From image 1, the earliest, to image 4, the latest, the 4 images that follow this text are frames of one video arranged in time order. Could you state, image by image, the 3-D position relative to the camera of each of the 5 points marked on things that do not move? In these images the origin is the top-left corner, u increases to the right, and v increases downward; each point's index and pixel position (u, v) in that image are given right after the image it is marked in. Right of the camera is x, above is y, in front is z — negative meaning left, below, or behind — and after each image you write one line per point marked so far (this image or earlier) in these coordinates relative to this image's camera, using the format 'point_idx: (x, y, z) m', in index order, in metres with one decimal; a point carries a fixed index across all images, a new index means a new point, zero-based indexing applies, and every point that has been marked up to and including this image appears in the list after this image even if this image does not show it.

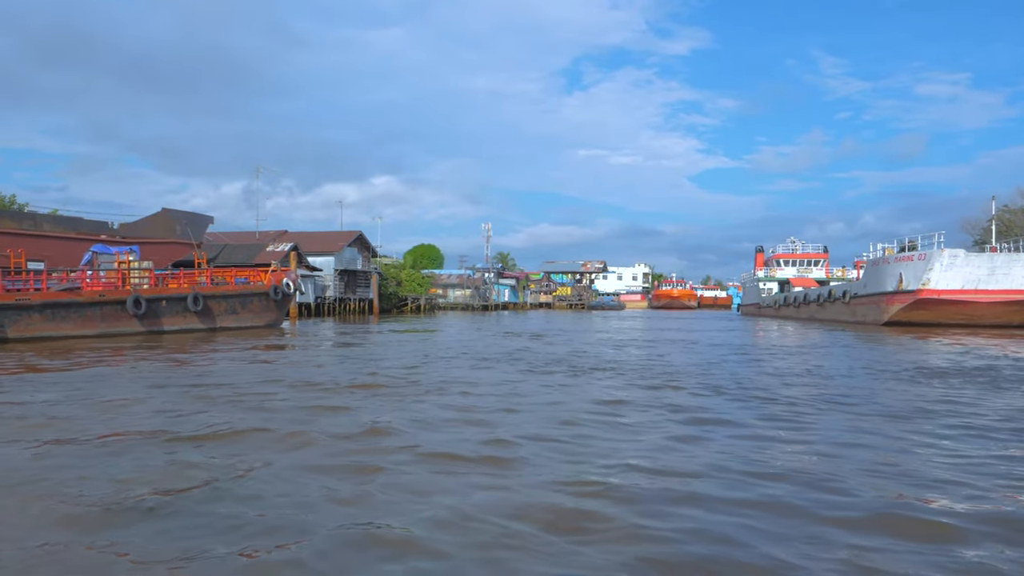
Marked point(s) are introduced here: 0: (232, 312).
0: (-8.4, -0.7, +19.9) m
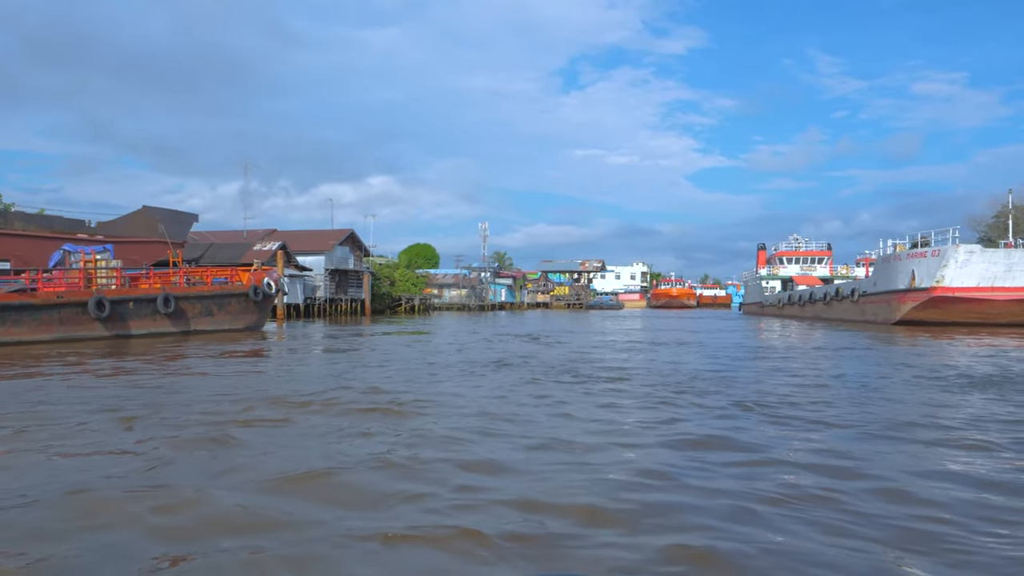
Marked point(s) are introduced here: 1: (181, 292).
0: (-8.5, -0.7, +18.6) m
1: (-8.9, -0.1, +17.9) m
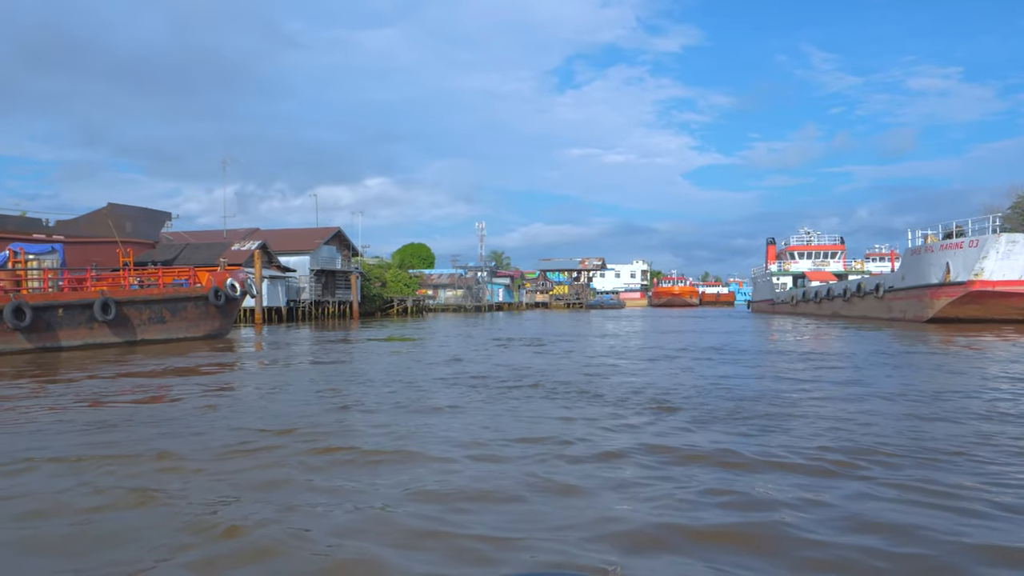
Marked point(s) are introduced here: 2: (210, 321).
0: (-8.6, -0.8, +16.2) m
1: (-9.0, -0.2, +15.5) m
2: (-7.8, -0.8, +17.3) m
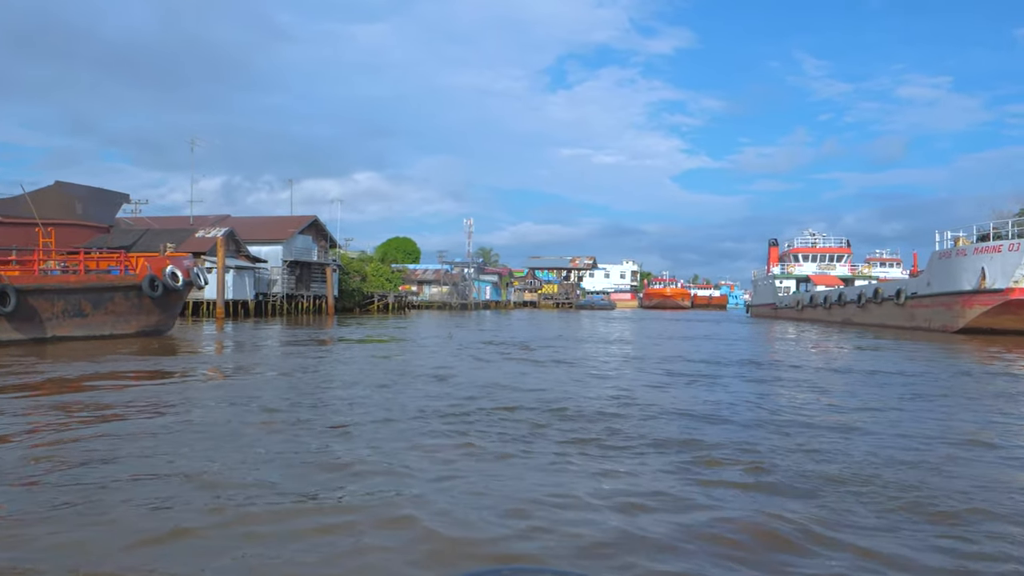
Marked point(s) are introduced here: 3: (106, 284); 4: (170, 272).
0: (-8.7, -0.5, +13.3) m
1: (-9.1, +0.1, +12.6) m
2: (-8.0, -0.6, +14.5) m
3: (-8.3, +0.1, +13.7) m
4: (-7.5, +0.3, +14.7) m
